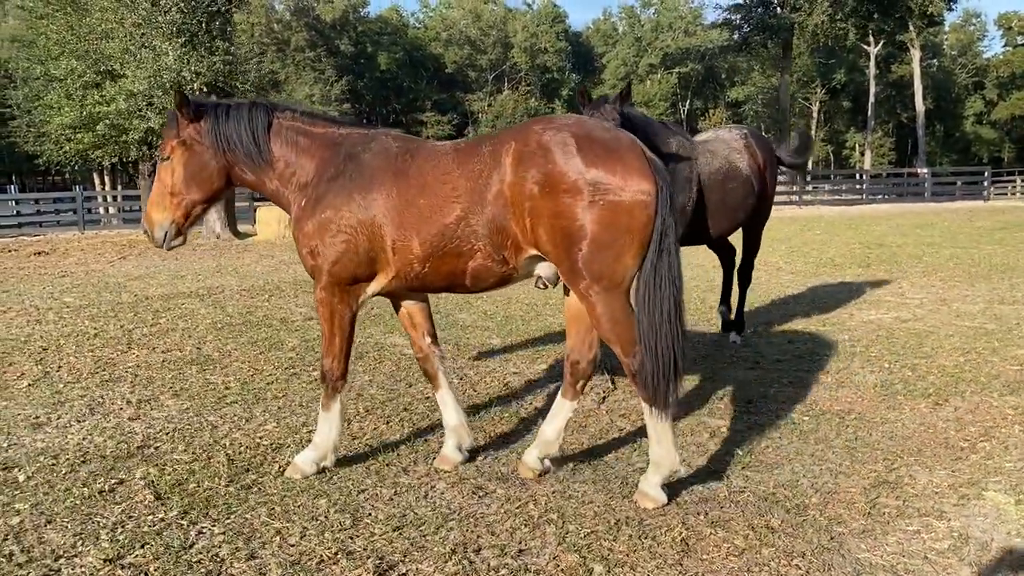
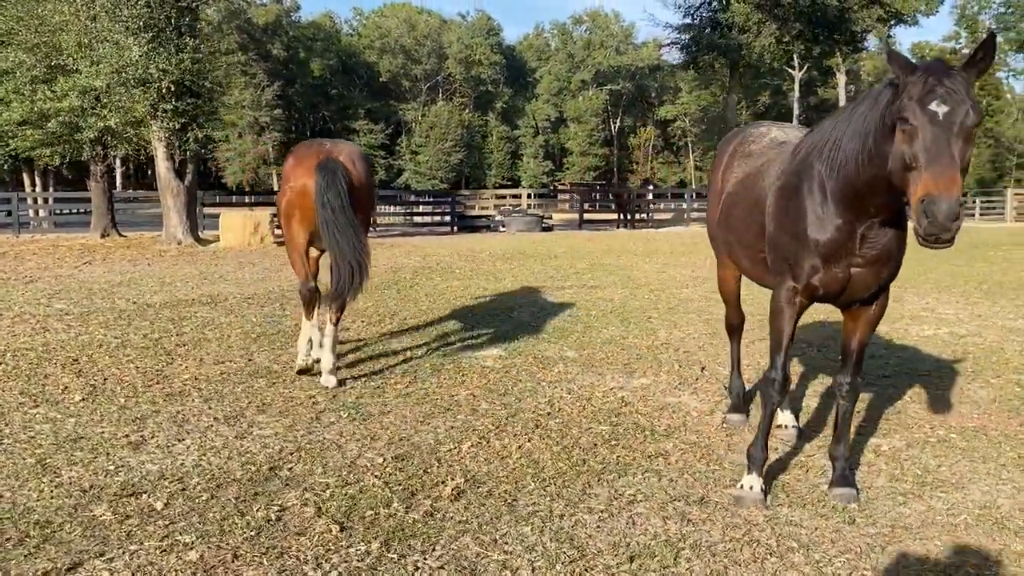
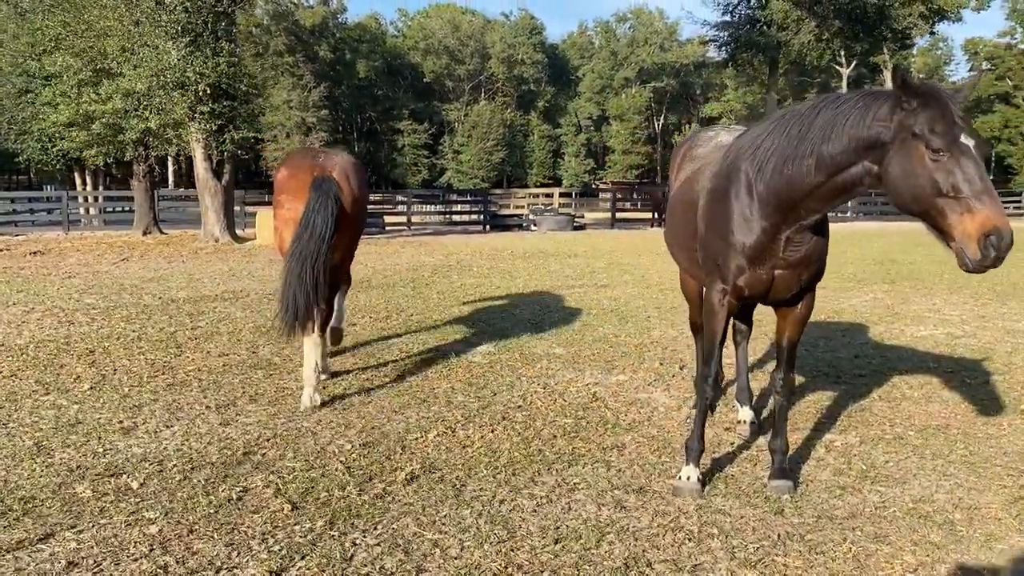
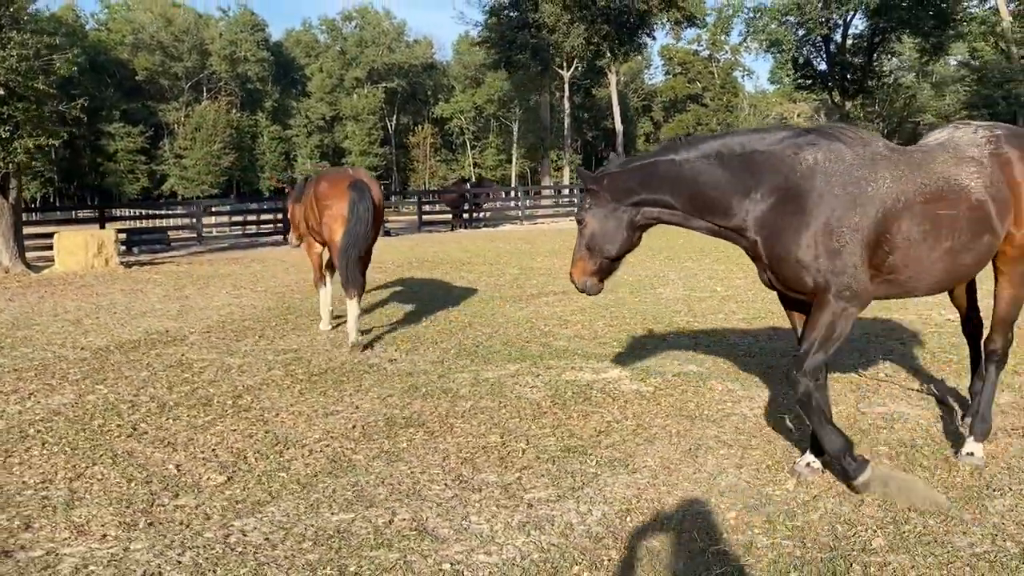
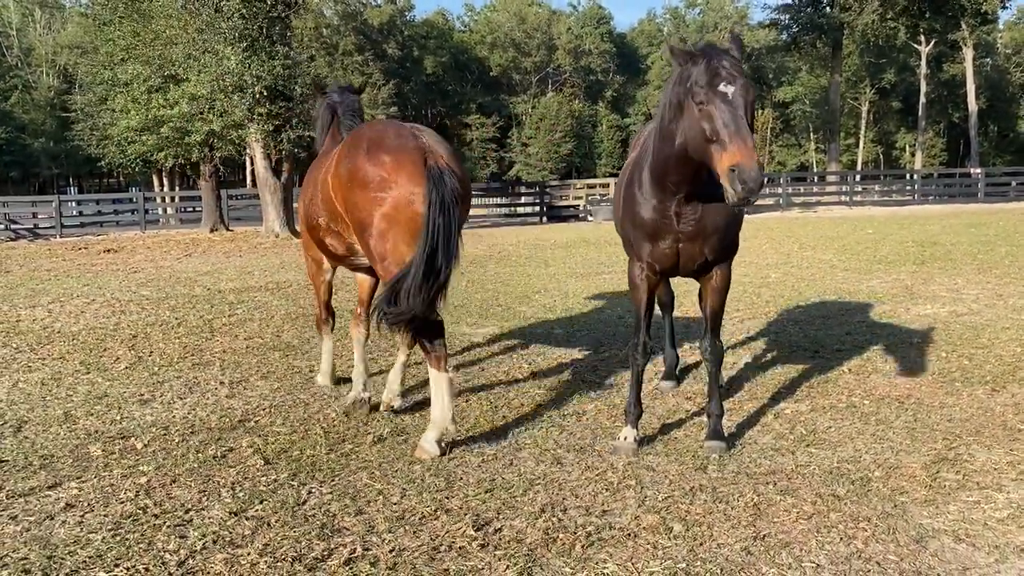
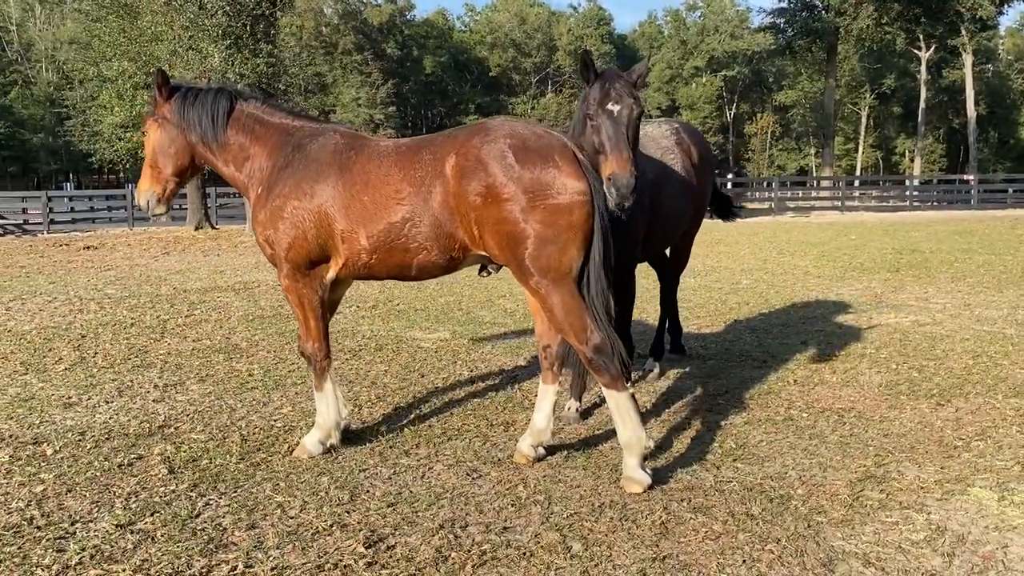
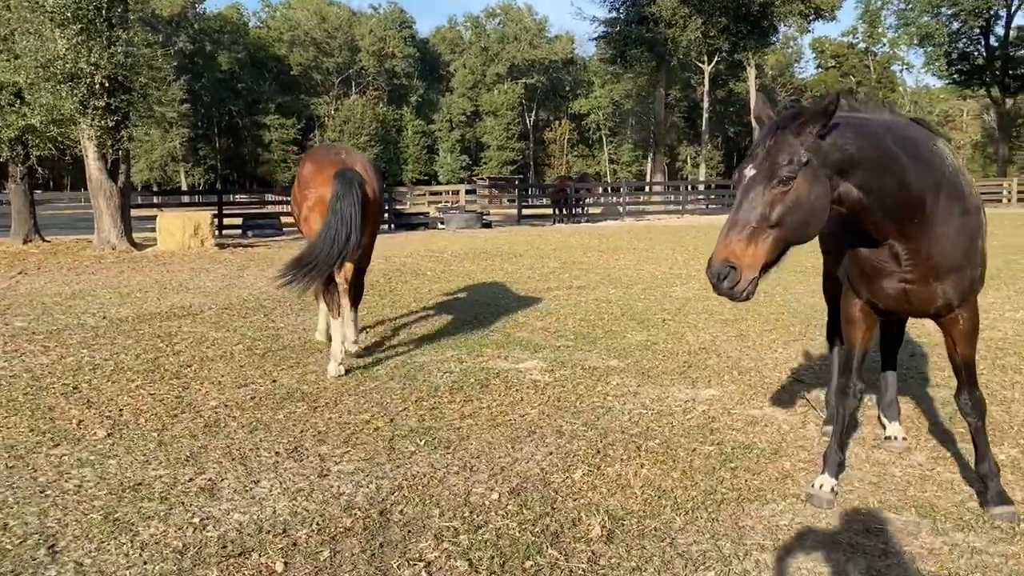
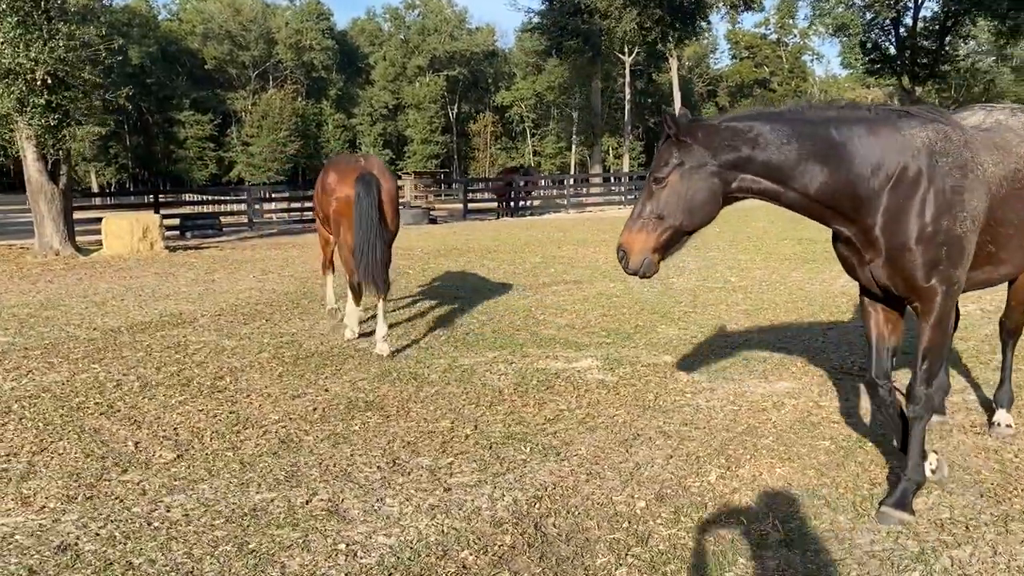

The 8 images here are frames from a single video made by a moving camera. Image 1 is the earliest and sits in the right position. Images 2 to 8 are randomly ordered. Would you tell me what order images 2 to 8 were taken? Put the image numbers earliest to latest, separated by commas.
6, 5, 3, 2, 7, 8, 4
